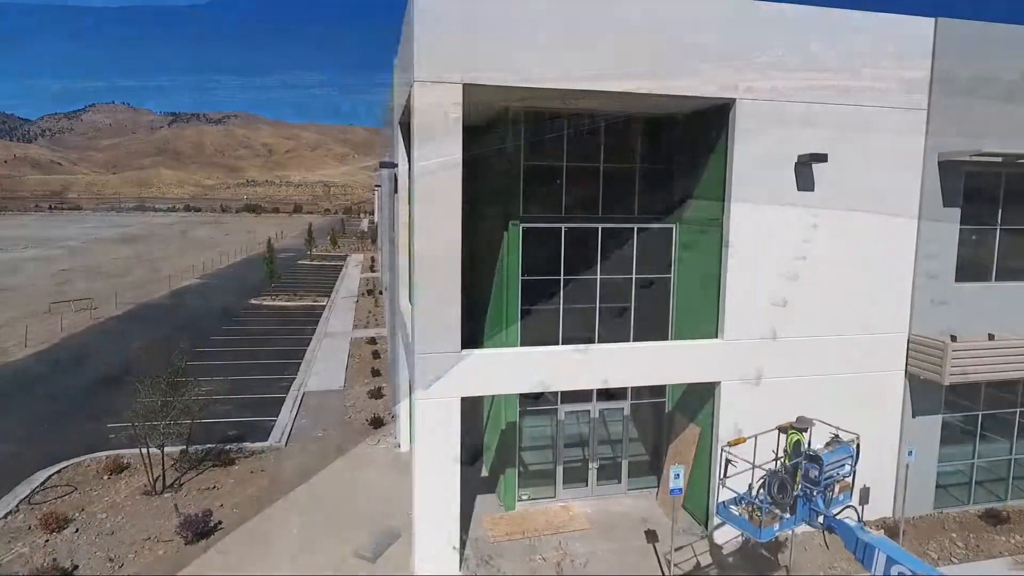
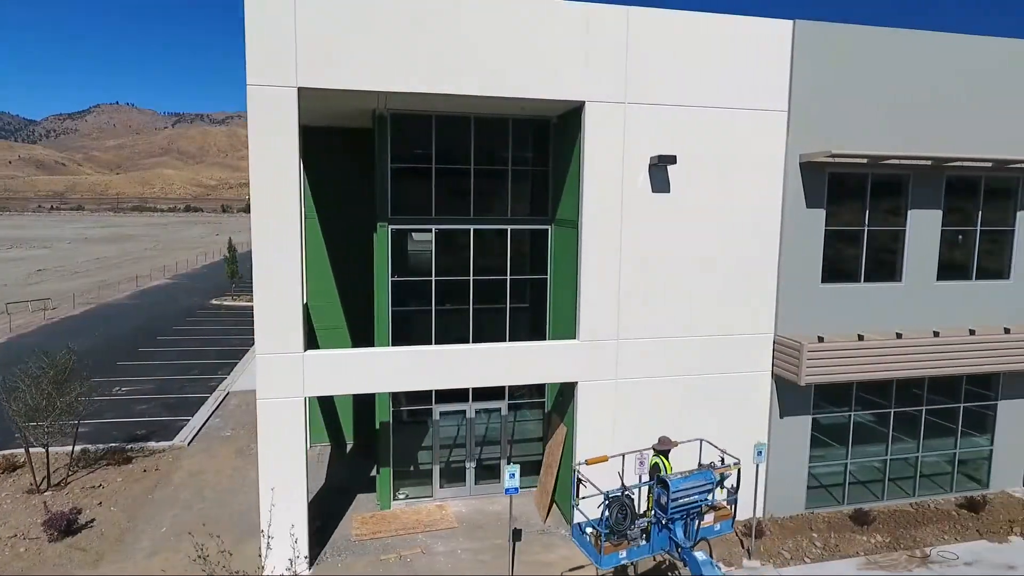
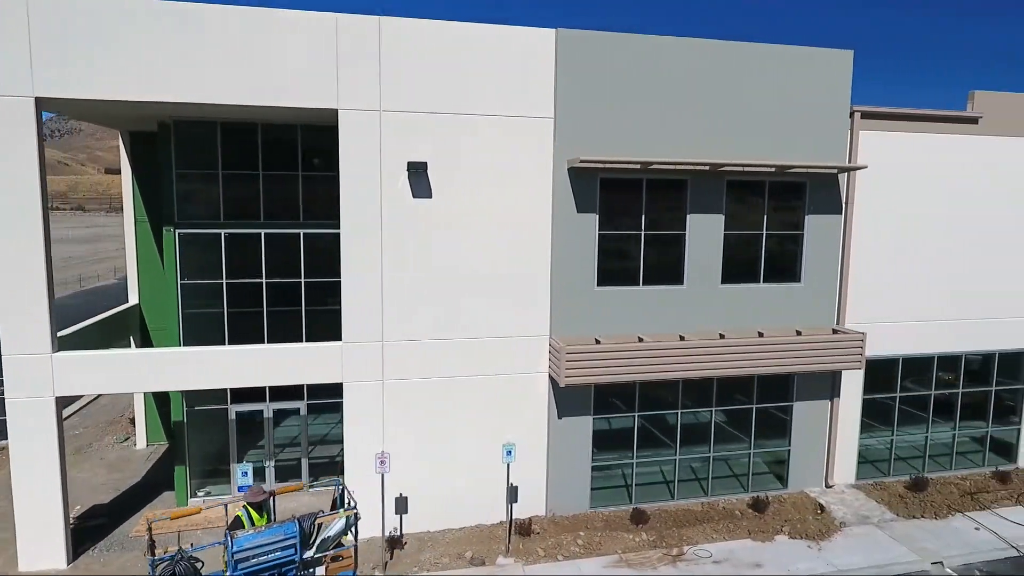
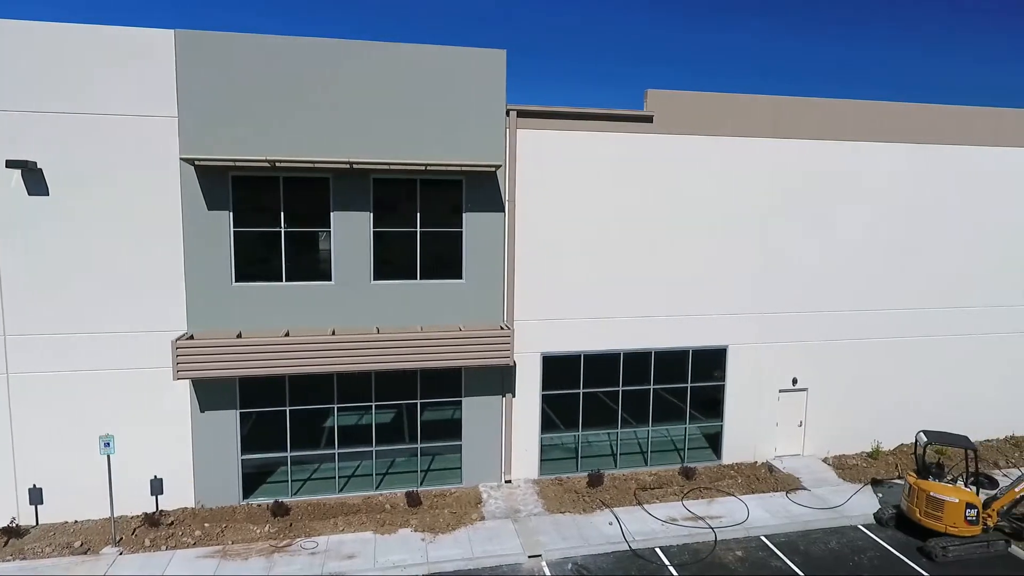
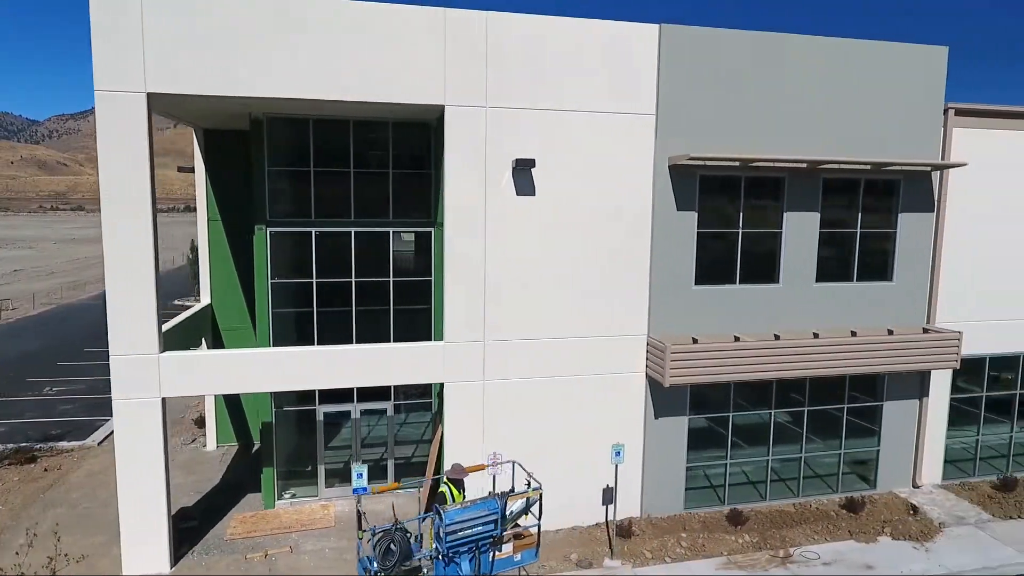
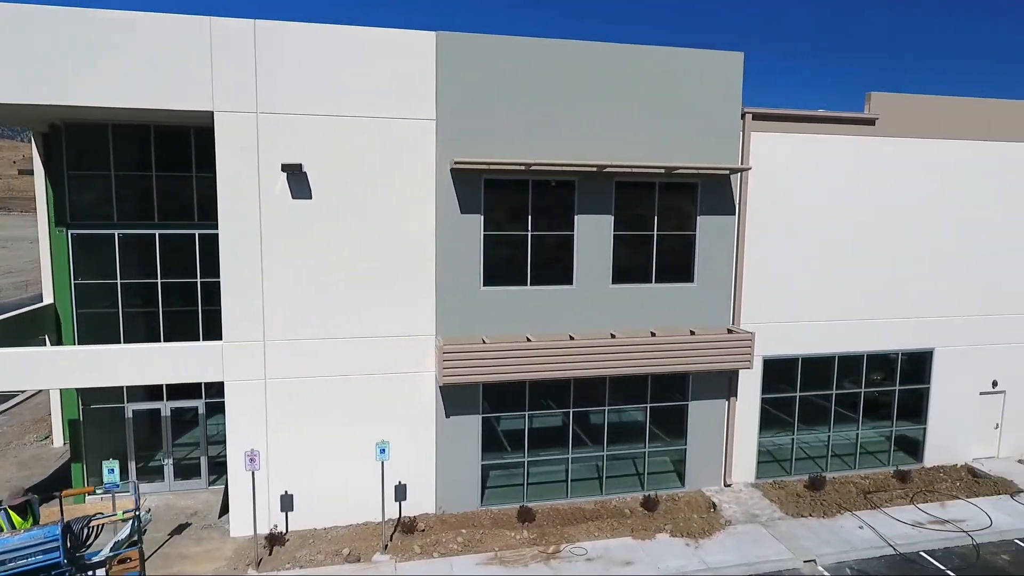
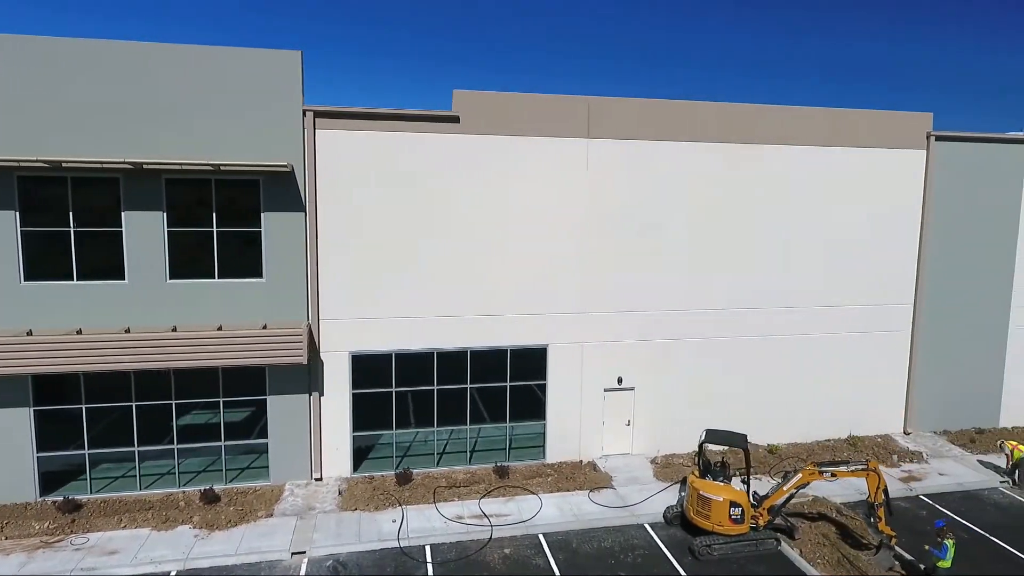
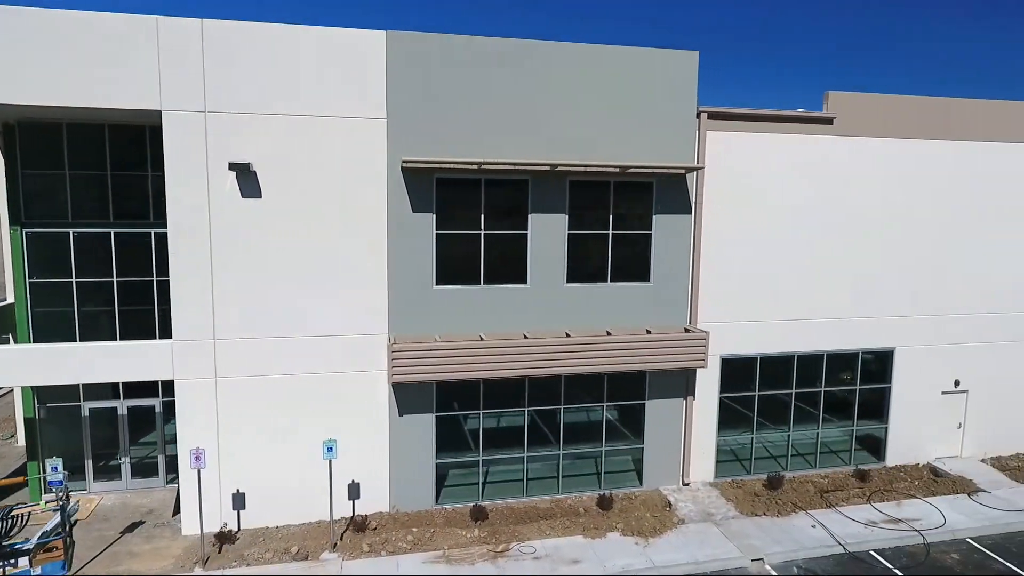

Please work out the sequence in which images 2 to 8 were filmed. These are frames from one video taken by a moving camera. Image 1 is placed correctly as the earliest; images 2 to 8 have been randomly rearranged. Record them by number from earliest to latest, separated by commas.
2, 5, 3, 6, 8, 4, 7
